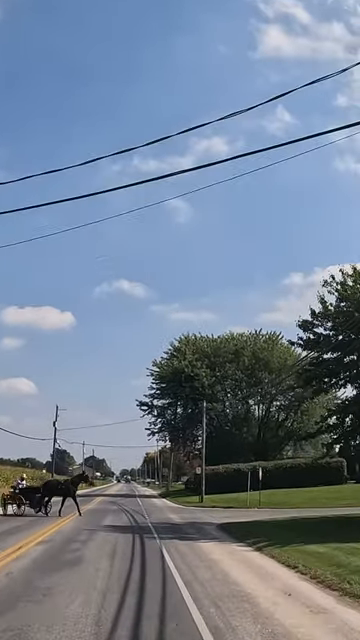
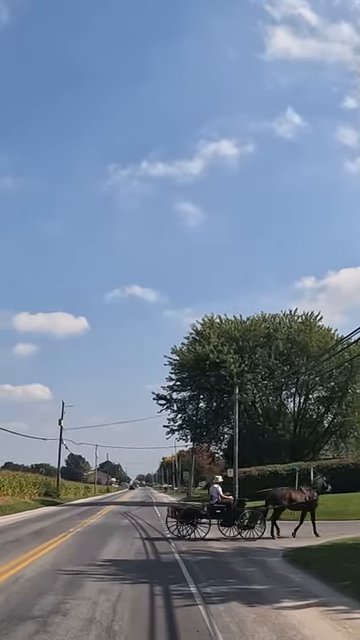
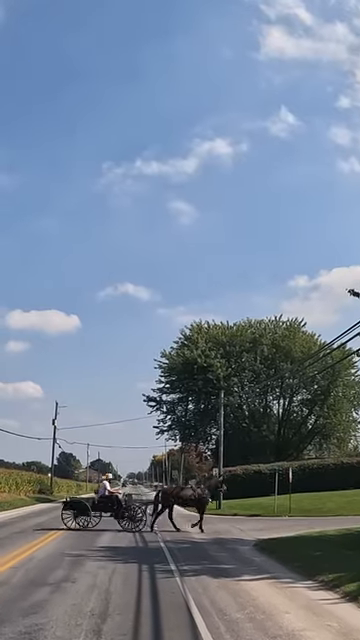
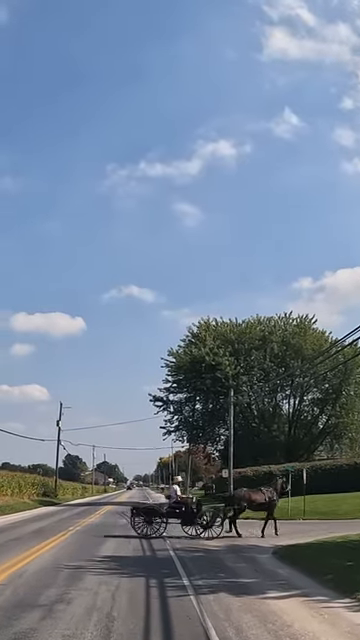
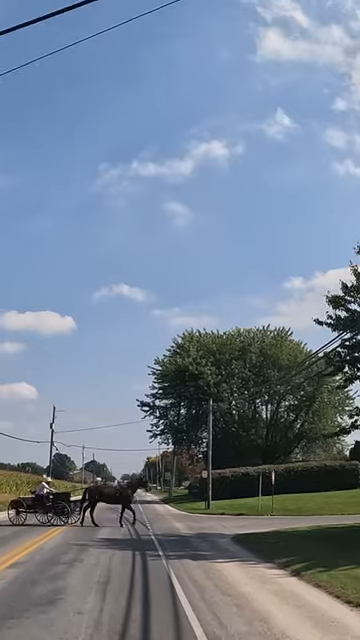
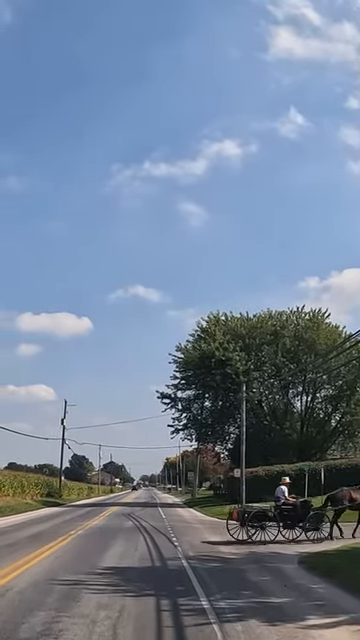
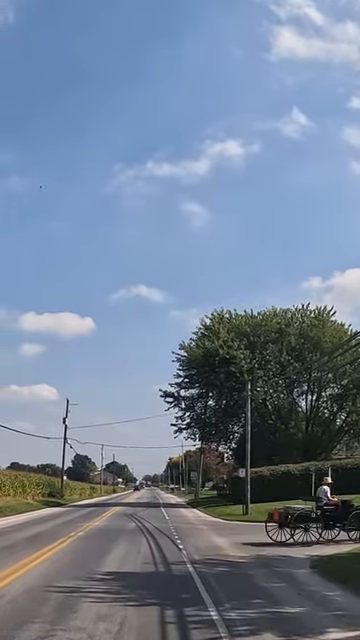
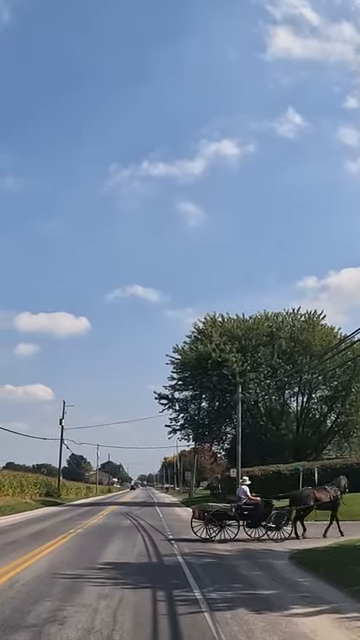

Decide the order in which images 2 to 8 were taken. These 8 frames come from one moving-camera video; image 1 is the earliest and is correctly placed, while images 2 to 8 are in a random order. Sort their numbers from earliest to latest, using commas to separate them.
5, 3, 4, 2, 8, 6, 7
